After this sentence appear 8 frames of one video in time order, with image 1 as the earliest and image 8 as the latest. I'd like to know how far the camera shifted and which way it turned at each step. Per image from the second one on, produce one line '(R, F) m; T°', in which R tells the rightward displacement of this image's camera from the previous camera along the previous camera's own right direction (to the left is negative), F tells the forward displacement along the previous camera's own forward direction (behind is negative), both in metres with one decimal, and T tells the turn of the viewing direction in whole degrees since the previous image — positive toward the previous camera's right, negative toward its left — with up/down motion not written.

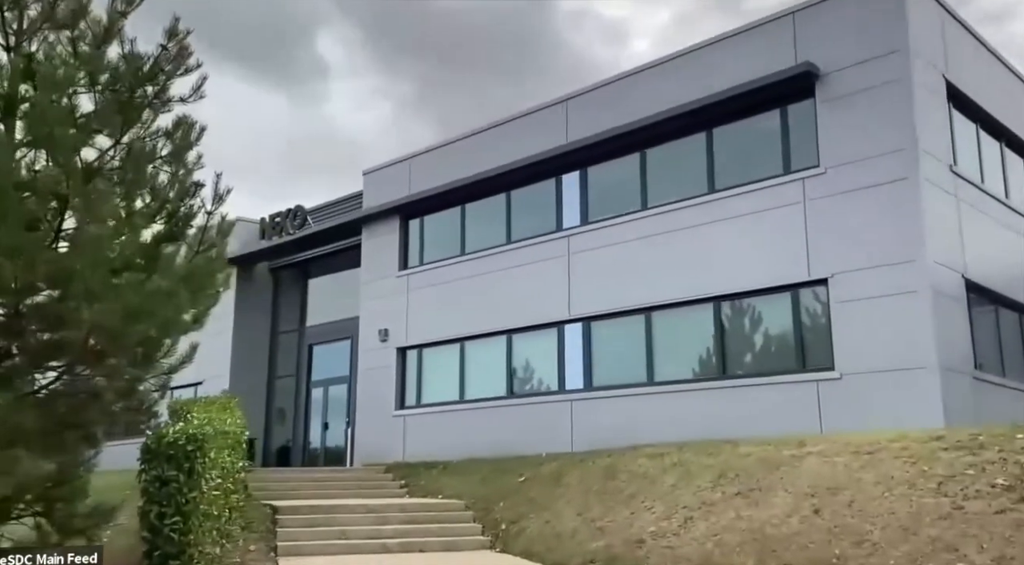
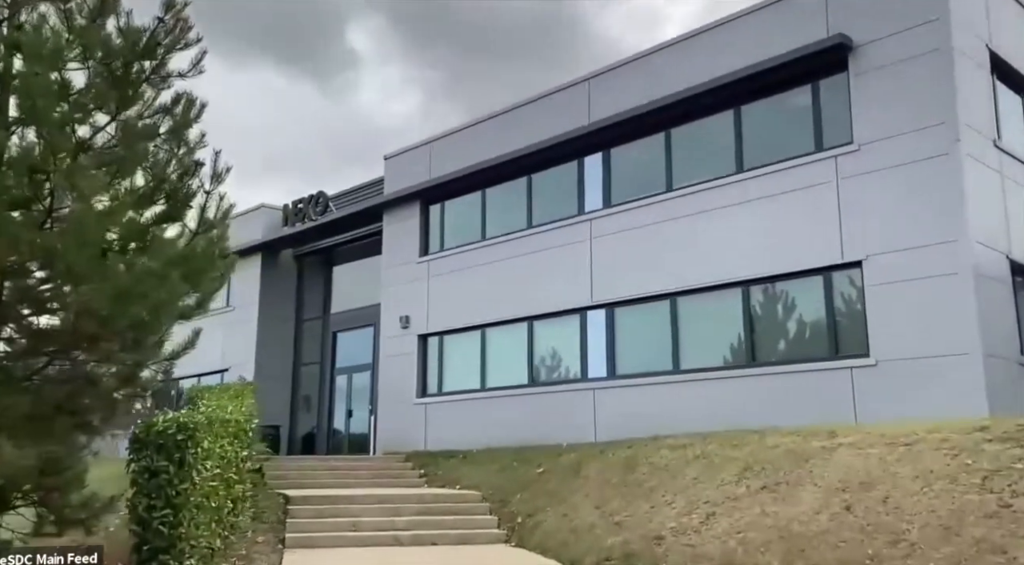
(+0.2, +0.4) m; -2°
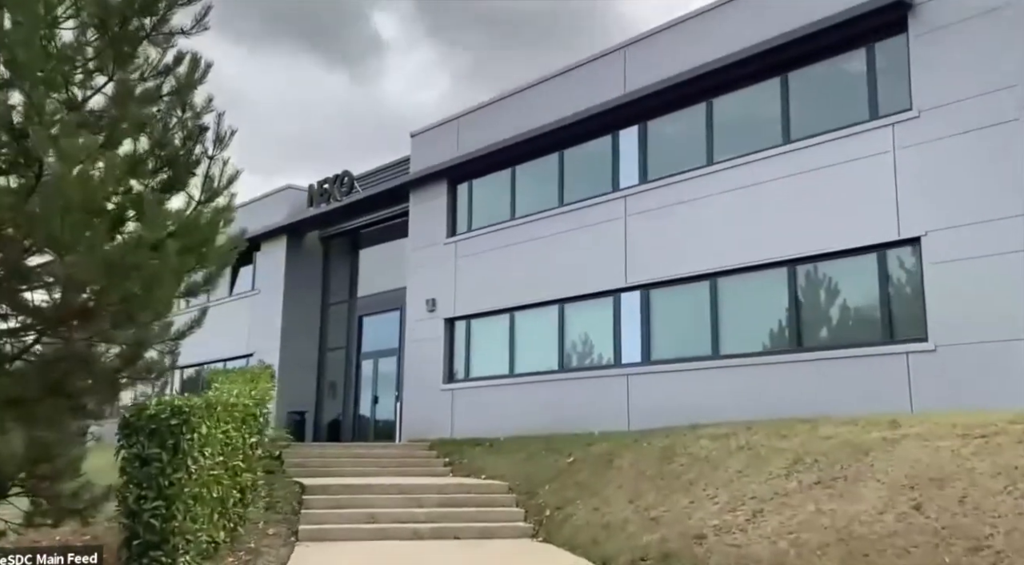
(+0.1, +0.6) m; -2°
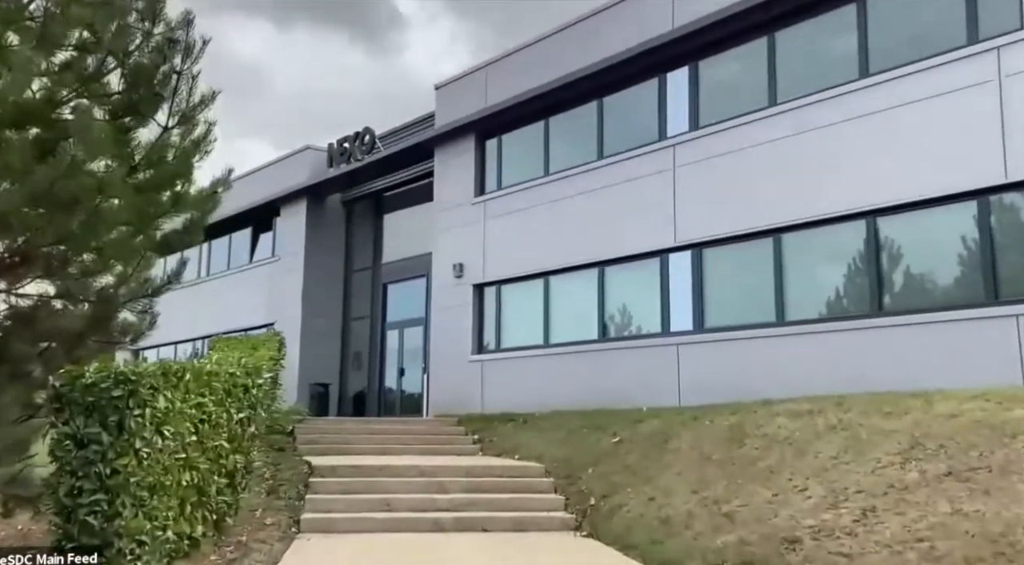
(-0.1, +1.4) m; -2°
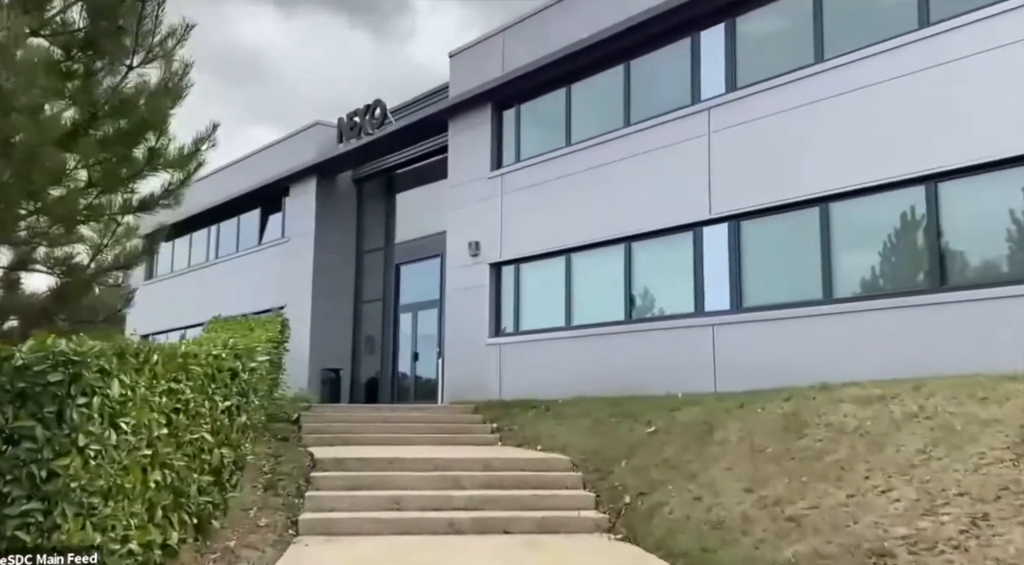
(-0.1, +0.9) m; -1°
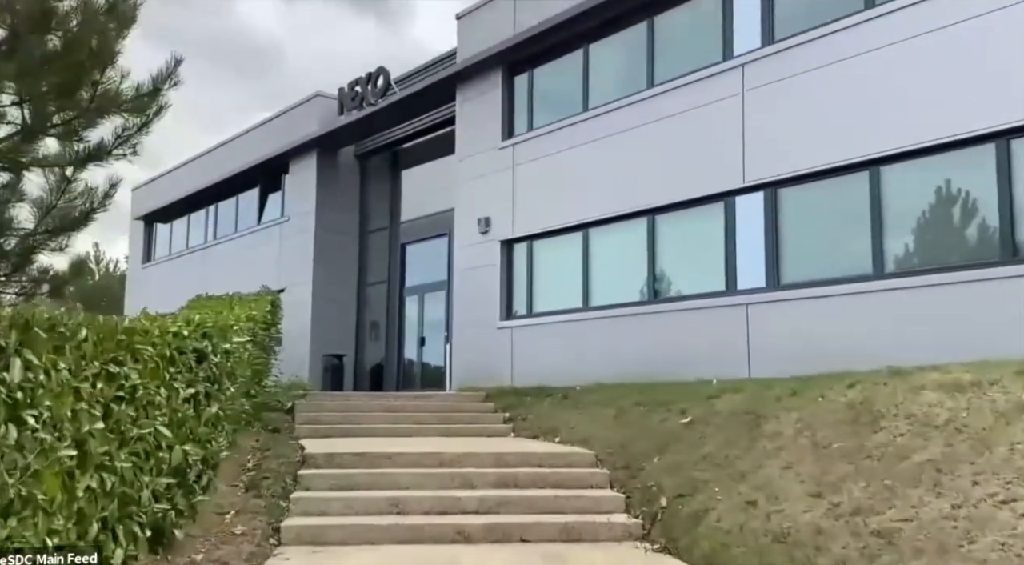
(-0.1, +1.0) m; -1°
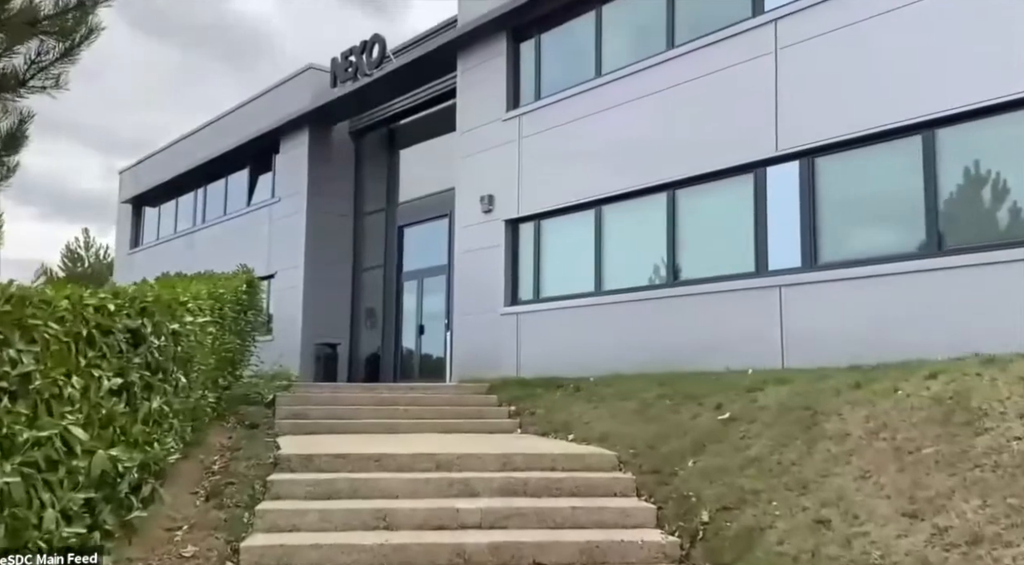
(-0.1, +1.0) m; 0°
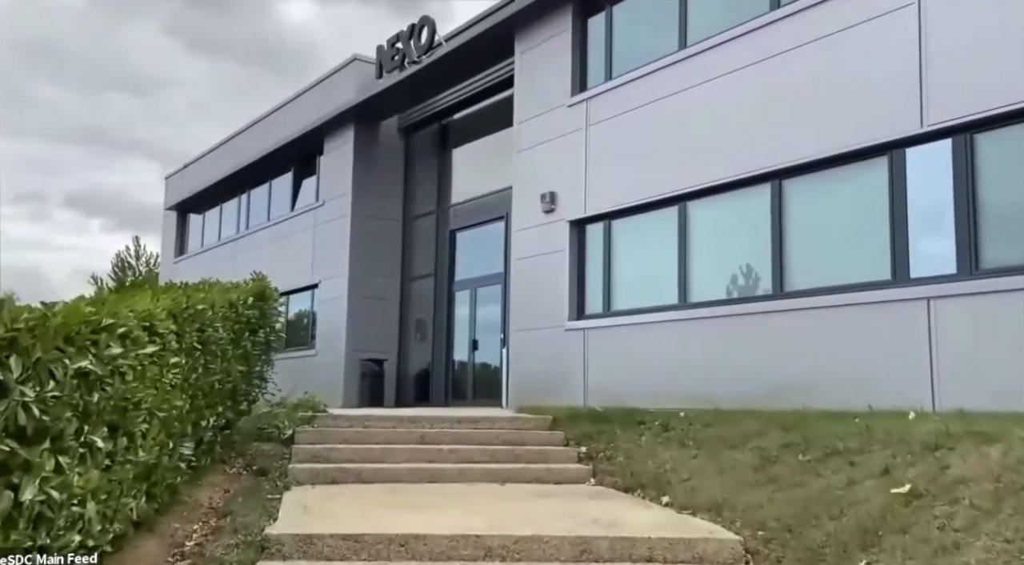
(-0.1, +1.7) m; -4°
